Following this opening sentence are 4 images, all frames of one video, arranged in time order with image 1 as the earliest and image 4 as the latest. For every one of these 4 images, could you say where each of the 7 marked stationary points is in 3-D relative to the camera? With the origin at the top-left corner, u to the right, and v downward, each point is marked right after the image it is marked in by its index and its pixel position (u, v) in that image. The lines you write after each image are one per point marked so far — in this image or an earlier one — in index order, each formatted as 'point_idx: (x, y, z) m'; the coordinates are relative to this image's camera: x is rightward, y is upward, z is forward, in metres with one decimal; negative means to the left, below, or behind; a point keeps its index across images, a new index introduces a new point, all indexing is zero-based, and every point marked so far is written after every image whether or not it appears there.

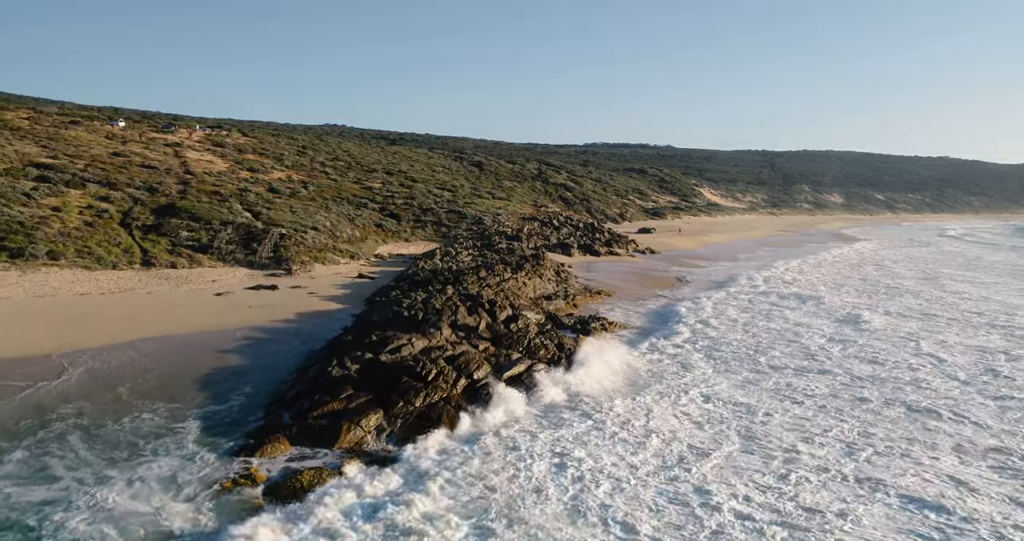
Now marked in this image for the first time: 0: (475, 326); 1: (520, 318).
0: (-0.7, -1.1, +13.1) m
1: (+0.2, -1.1, +14.4) m
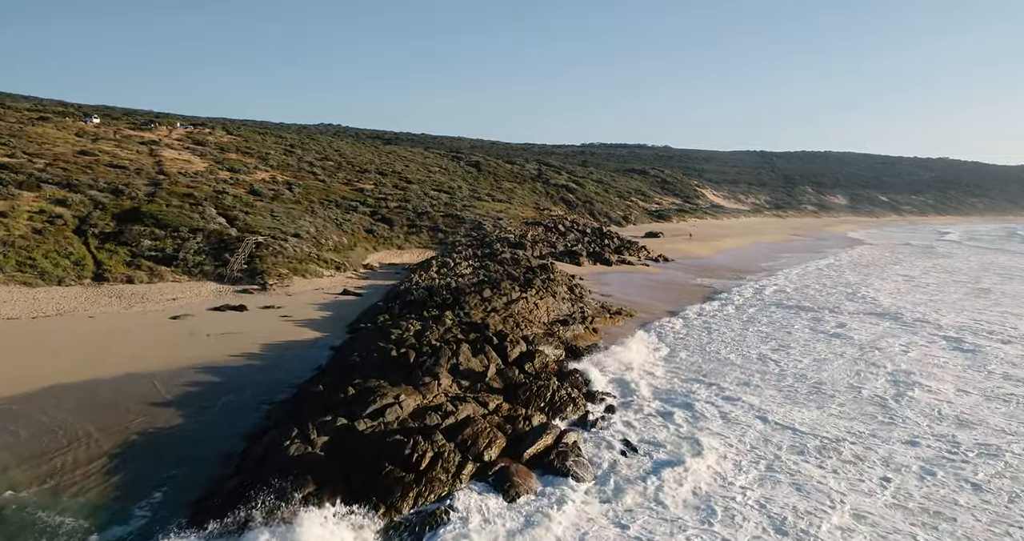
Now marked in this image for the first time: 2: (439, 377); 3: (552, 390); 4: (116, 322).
0: (-0.4, -1.6, +10.3) m
1: (+0.4, -1.5, +11.6) m
2: (-1.1, -1.5, +9.6) m
3: (+0.6, -1.8, +10.0) m
4: (-9.2, -1.2, +15.4) m
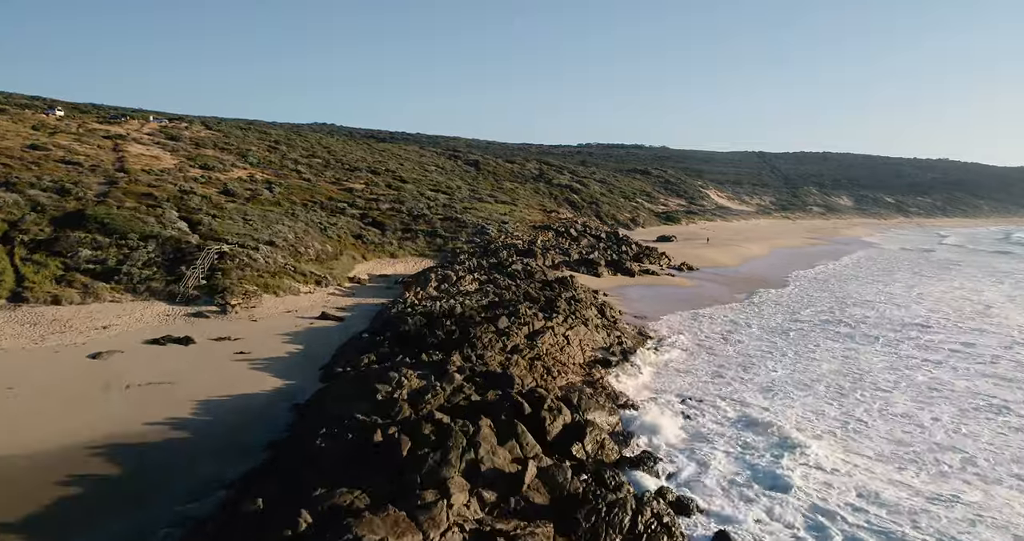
0: (0.0, -2.0, +6.6) m
1: (+0.9, -1.9, +7.9) m
2: (-0.6, -2.0, +5.9) m
3: (+1.1, -2.2, +6.4) m
4: (-8.7, -1.6, +11.6) m
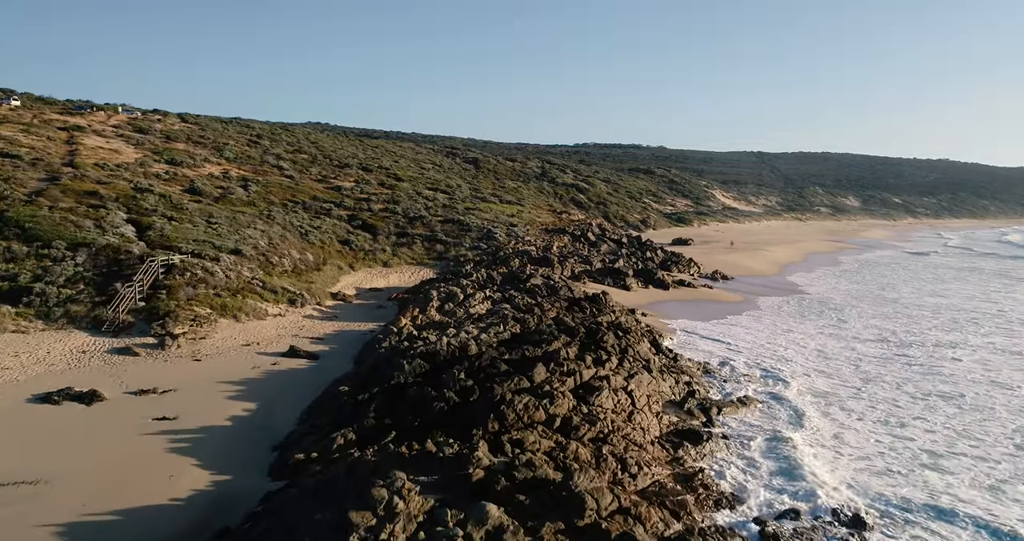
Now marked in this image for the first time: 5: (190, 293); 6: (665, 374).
0: (+0.6, -2.4, +2.8) m
1: (+1.5, -2.3, +4.1) m
2: (0.0, -2.3, +2.1) m
3: (+1.7, -2.6, +2.6) m
4: (-8.2, -2.0, +7.8) m
5: (-7.0, -0.5, +14.4) m
6: (+2.4, -1.7, +10.5) m
